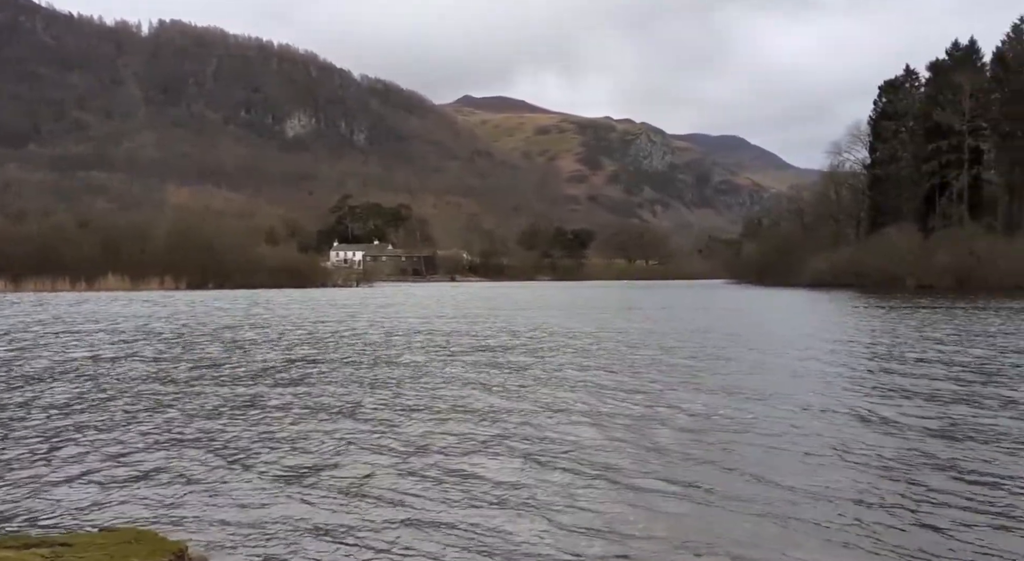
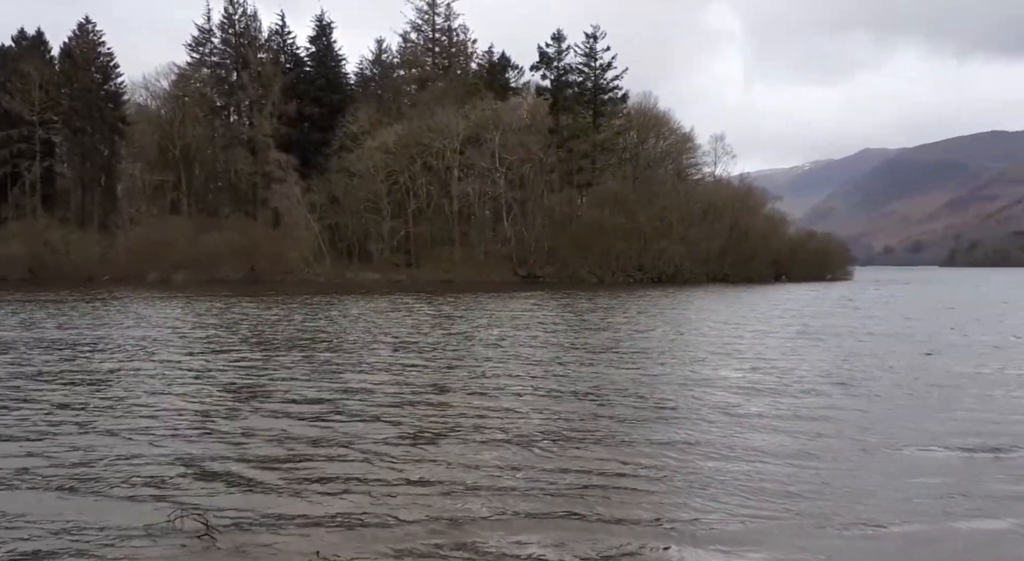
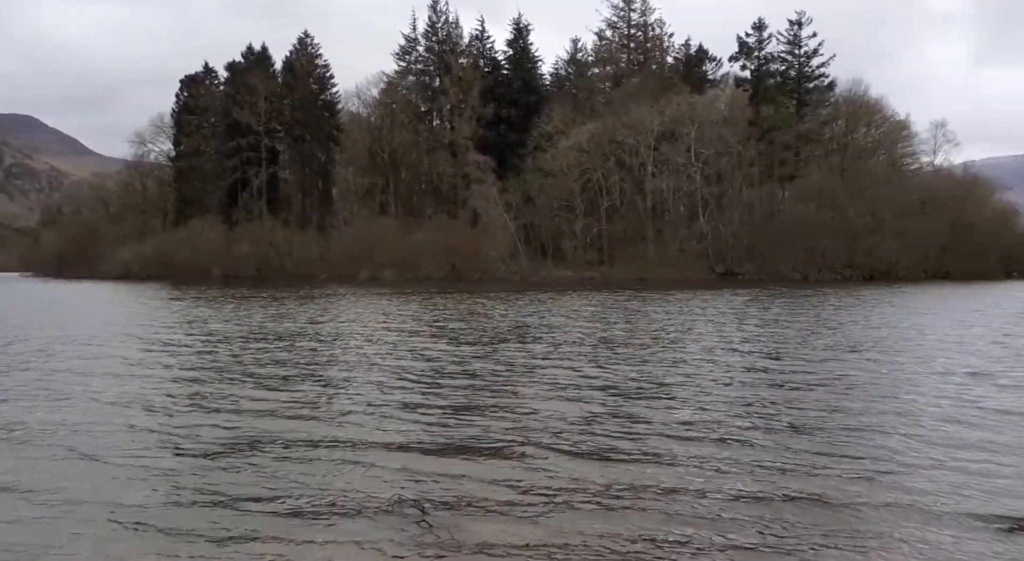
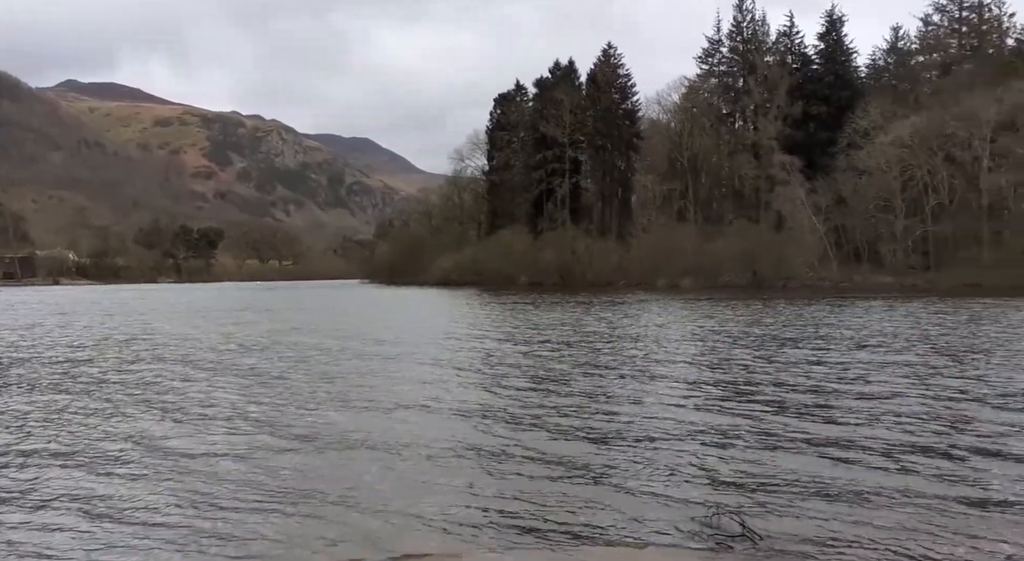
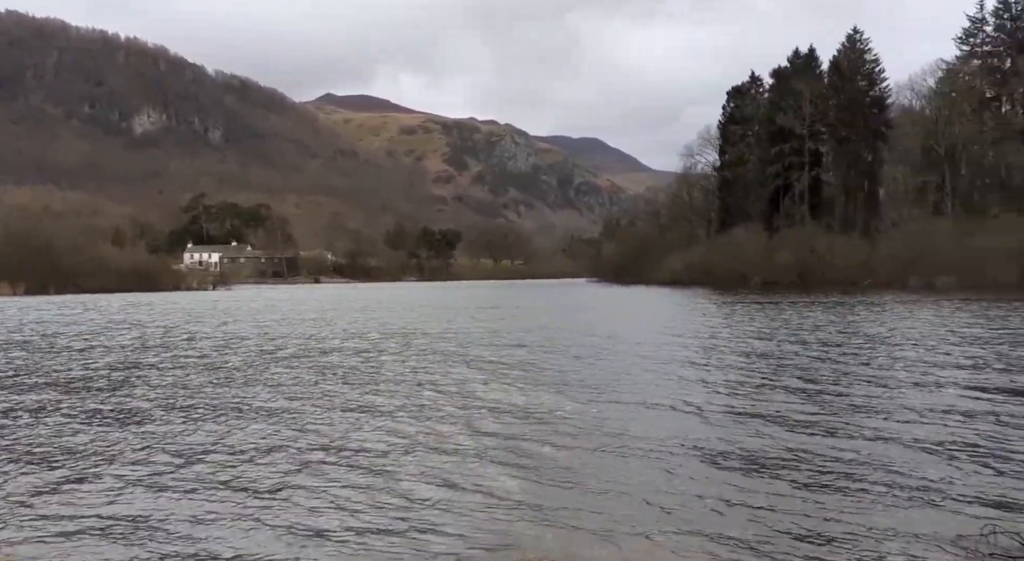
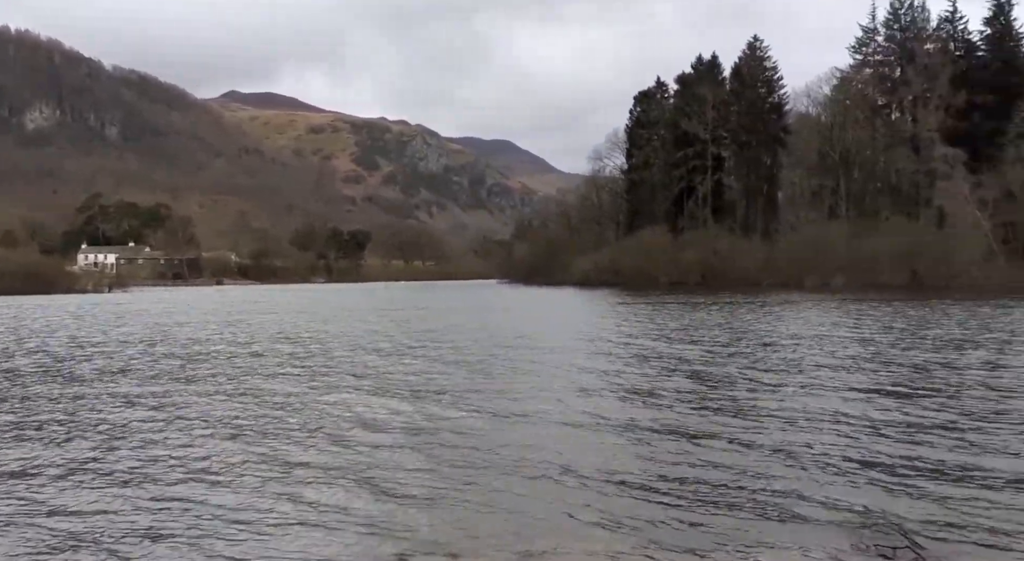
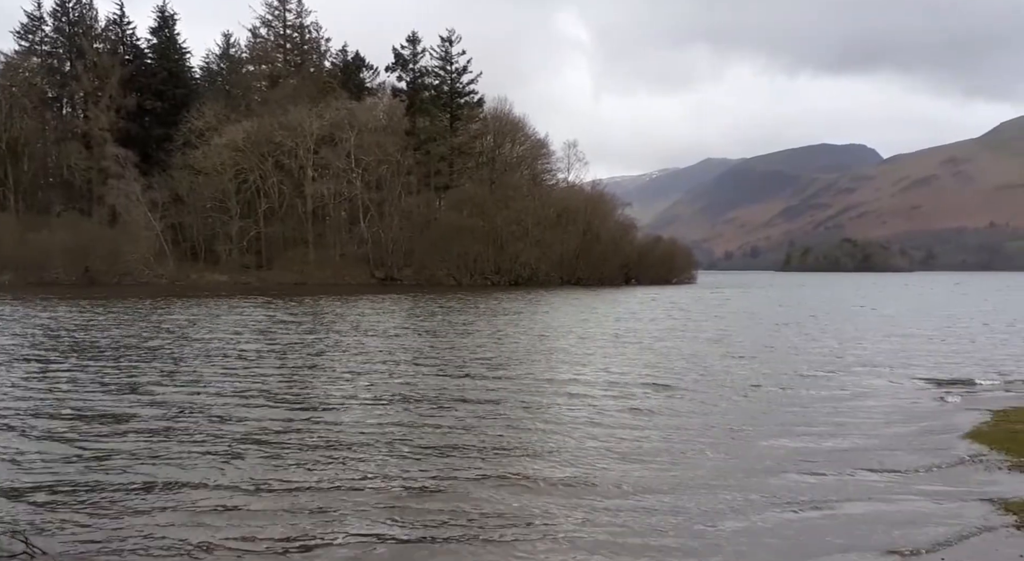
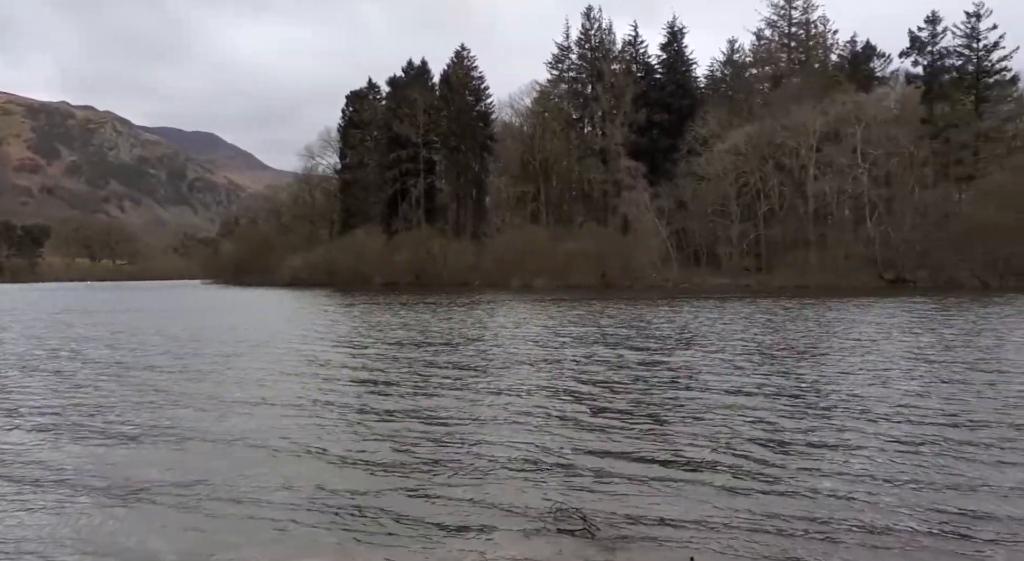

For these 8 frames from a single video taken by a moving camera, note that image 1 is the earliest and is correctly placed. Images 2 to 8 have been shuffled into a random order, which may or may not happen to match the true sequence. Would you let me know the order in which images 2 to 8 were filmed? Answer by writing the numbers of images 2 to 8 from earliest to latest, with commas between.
5, 6, 4, 8, 3, 2, 7
